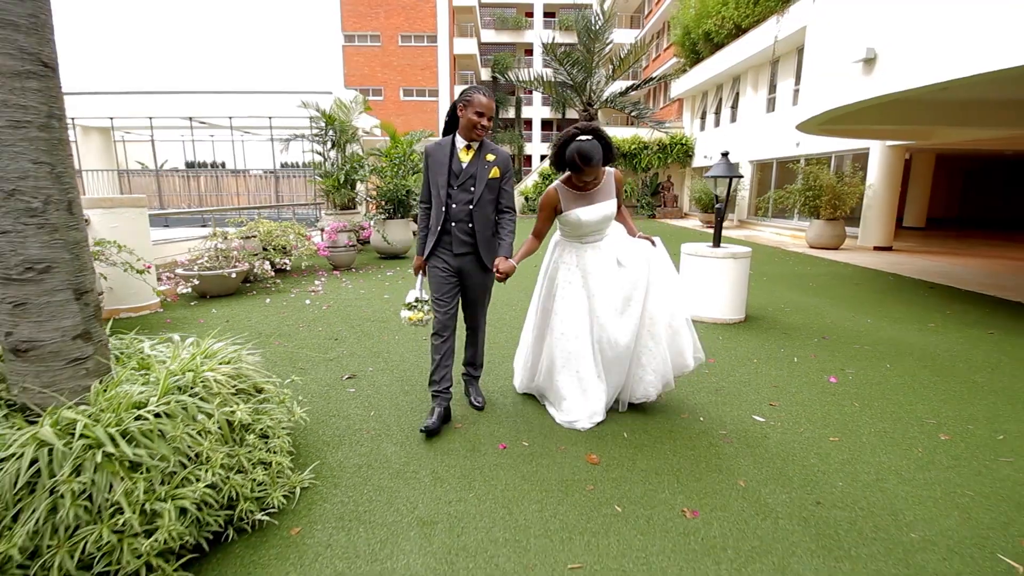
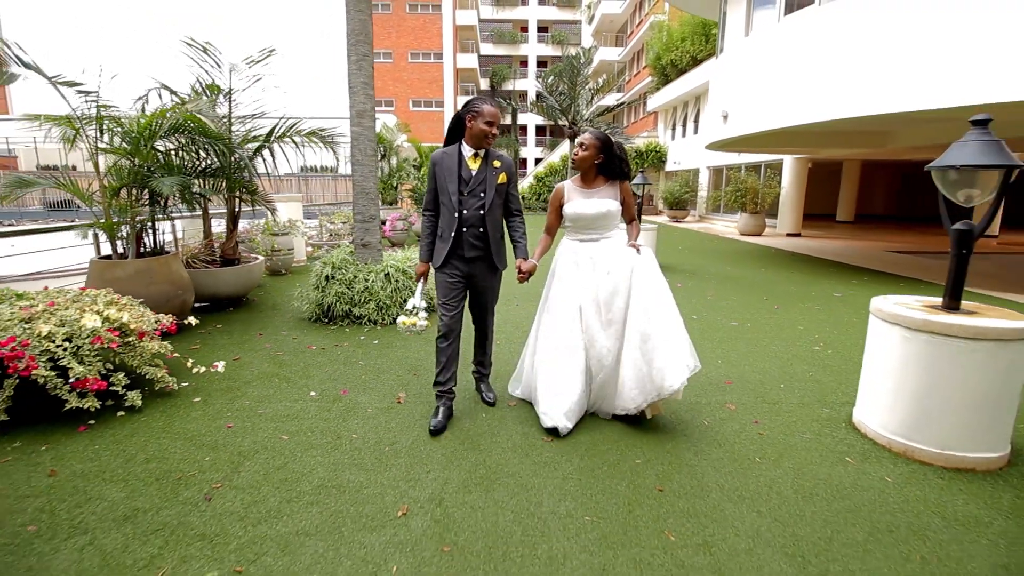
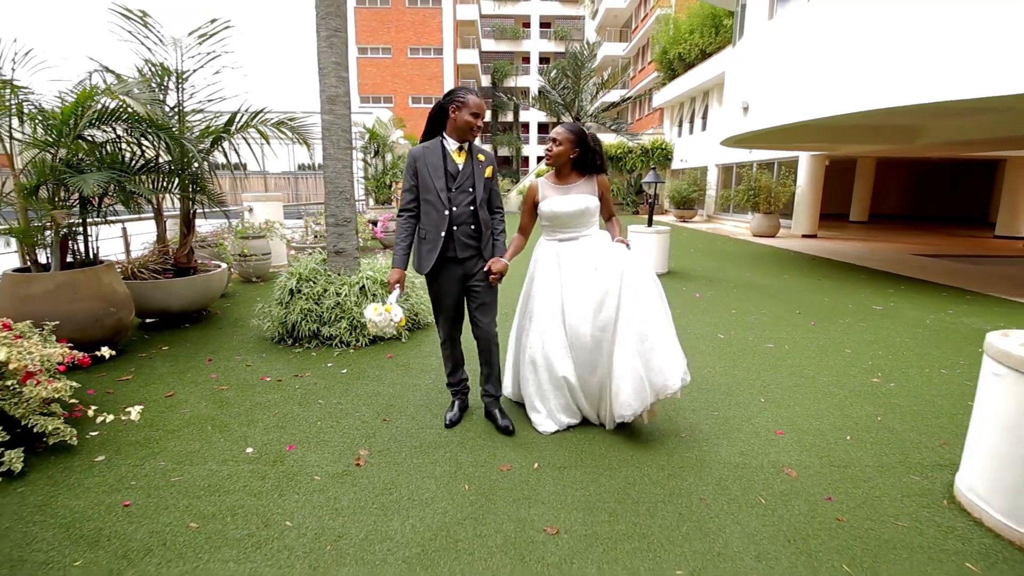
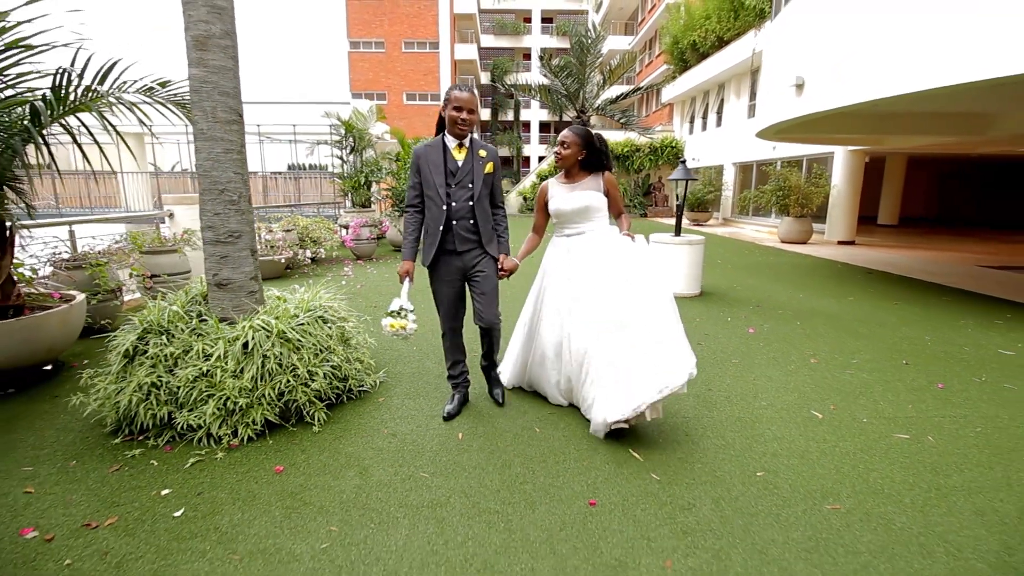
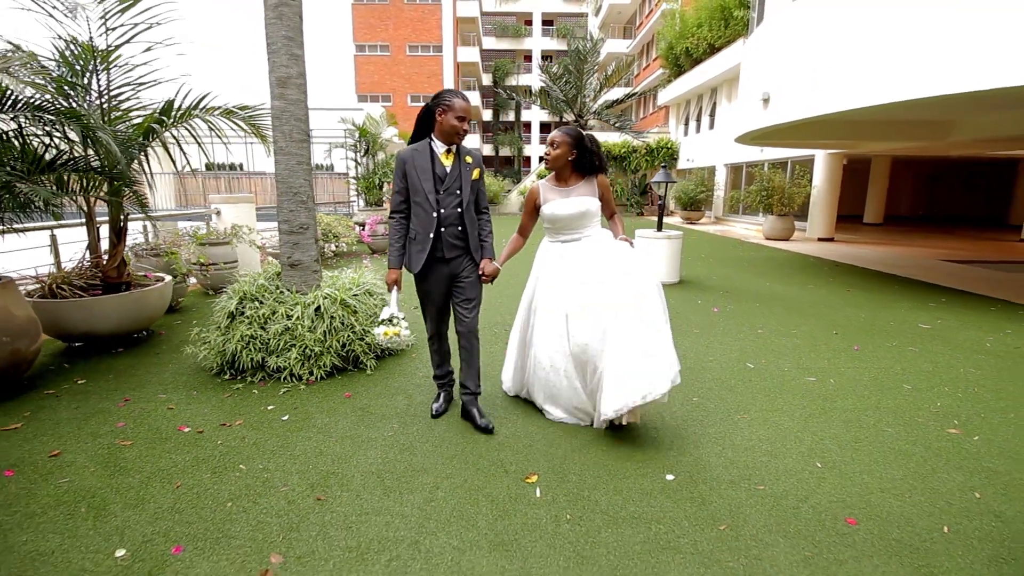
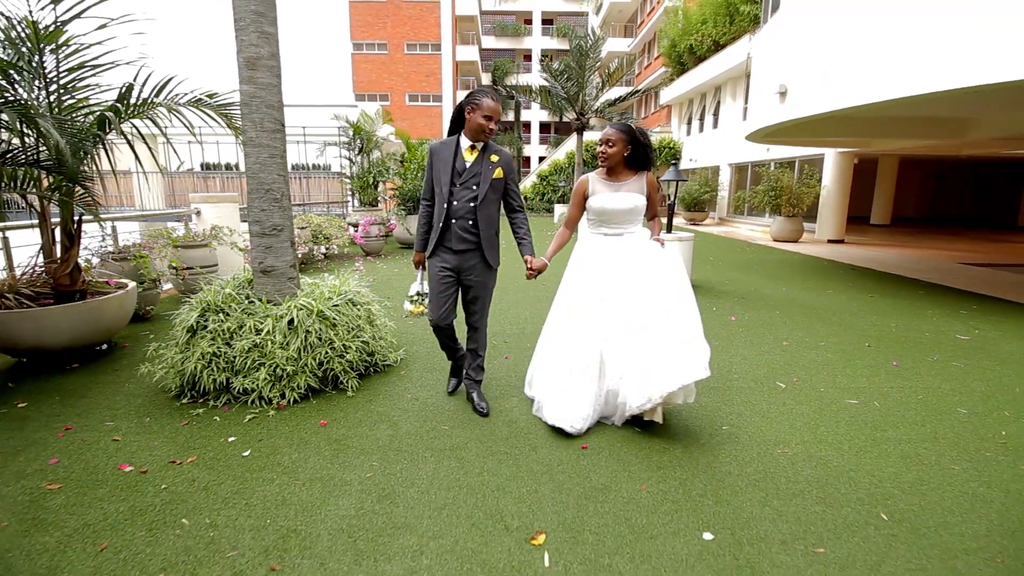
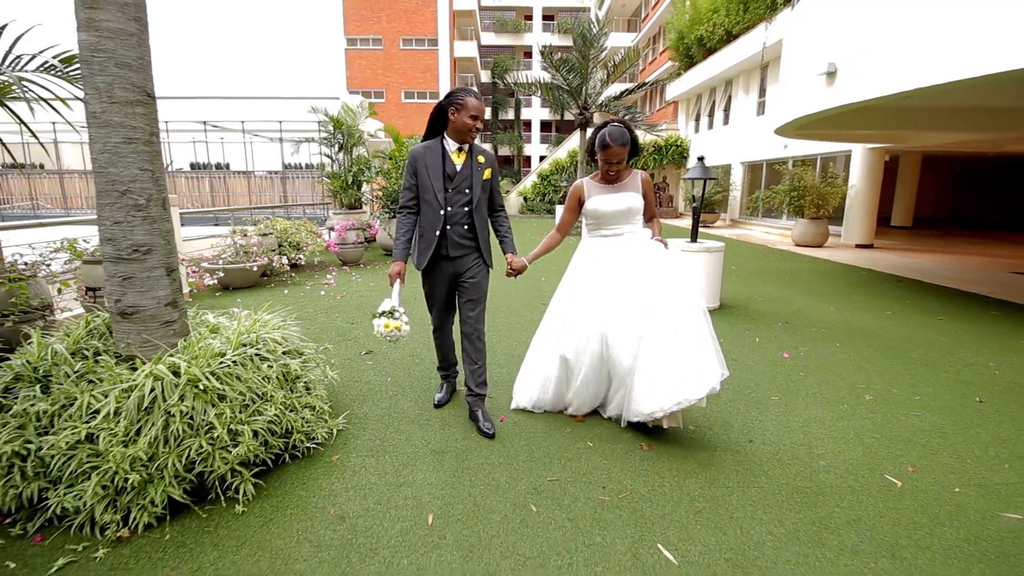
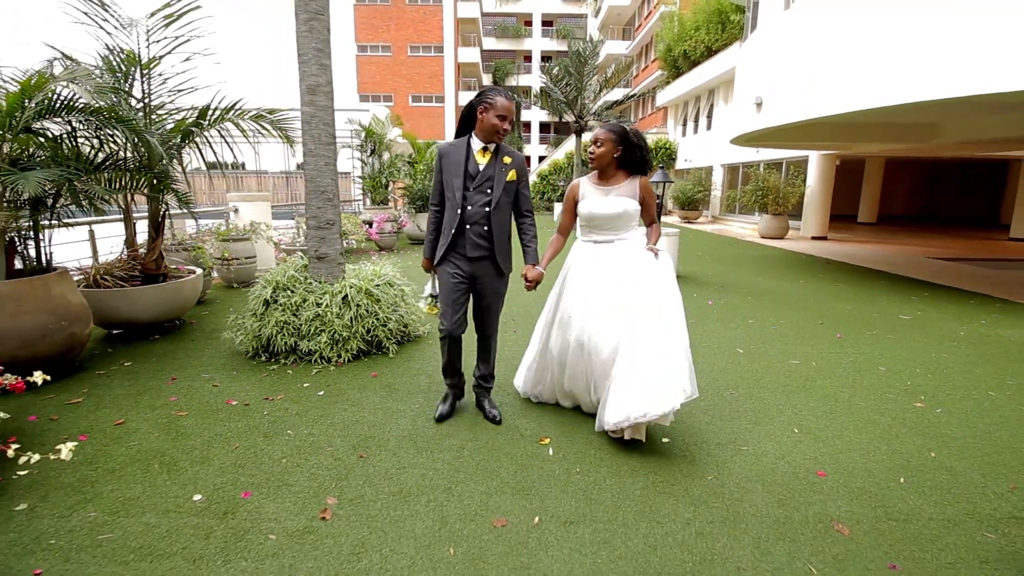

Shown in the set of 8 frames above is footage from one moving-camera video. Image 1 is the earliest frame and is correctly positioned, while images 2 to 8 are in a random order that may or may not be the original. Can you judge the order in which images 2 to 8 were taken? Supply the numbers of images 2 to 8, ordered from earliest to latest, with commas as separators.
7, 4, 6, 5, 8, 3, 2
